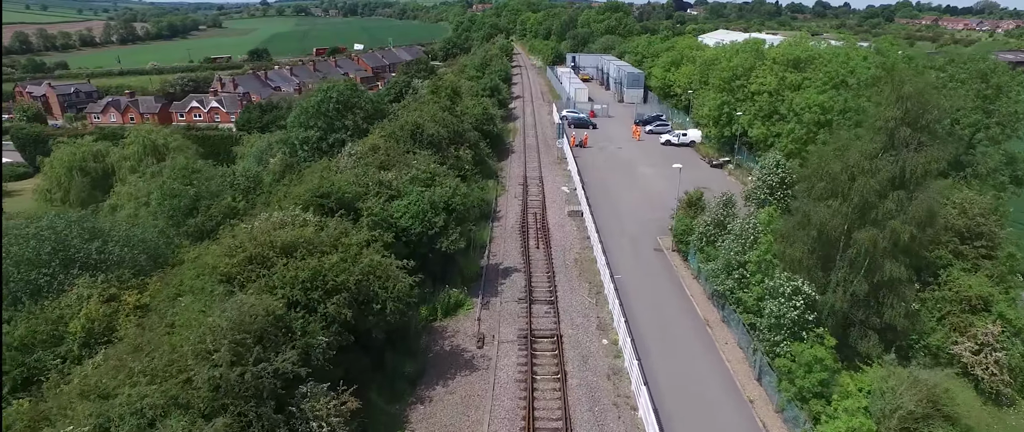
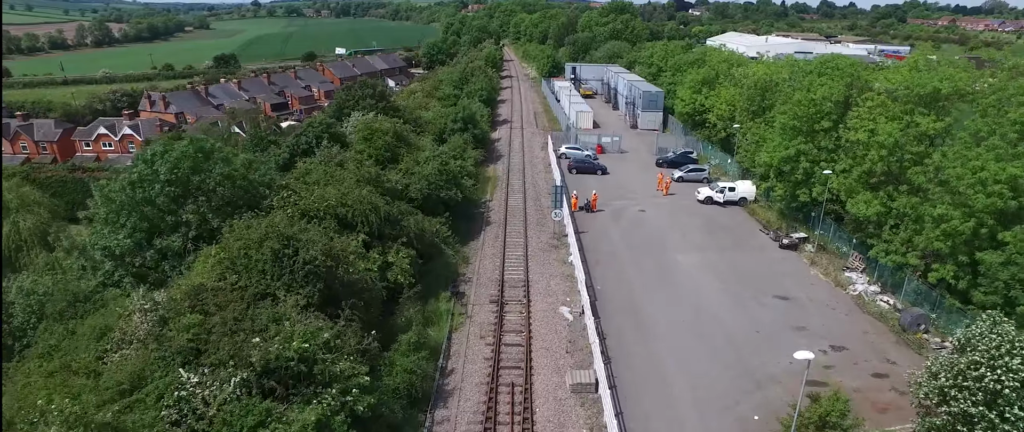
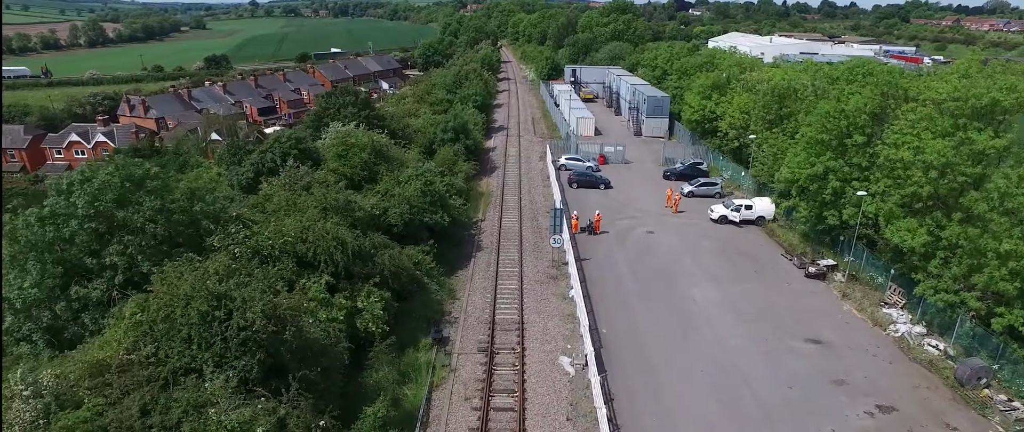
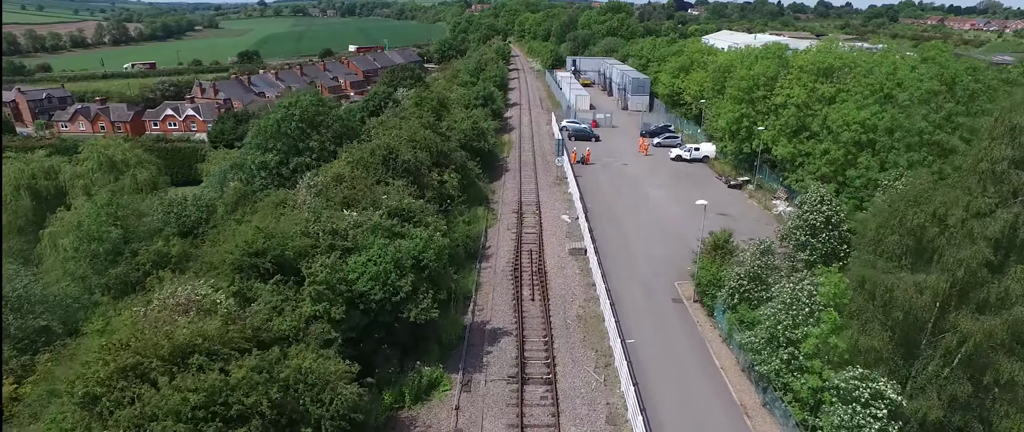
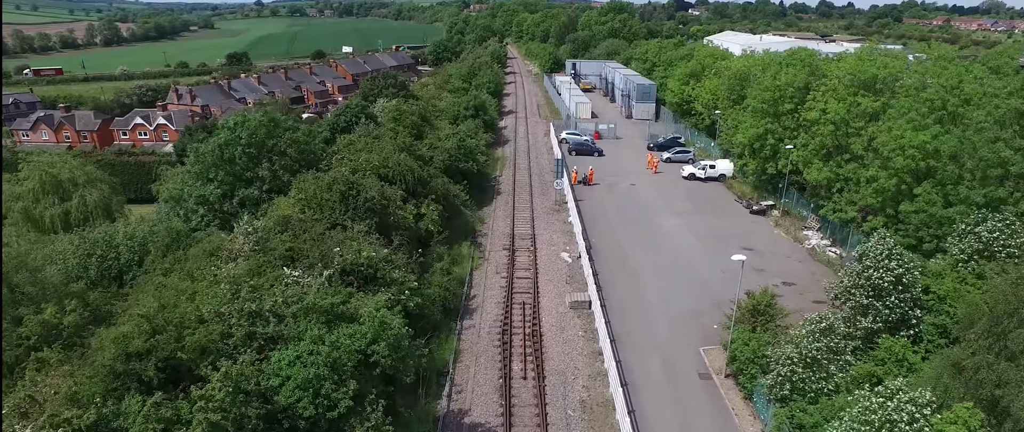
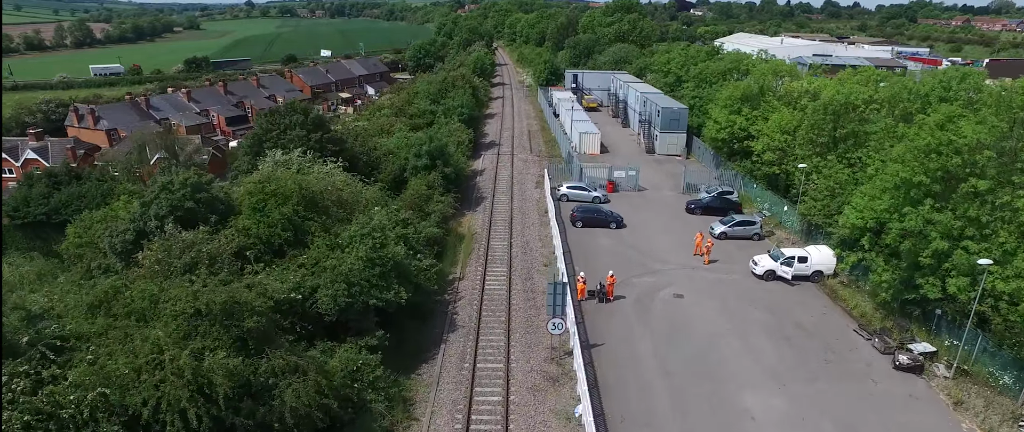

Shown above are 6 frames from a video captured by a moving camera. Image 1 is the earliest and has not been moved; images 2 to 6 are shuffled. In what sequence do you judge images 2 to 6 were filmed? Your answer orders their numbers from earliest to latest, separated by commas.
4, 5, 2, 3, 6
